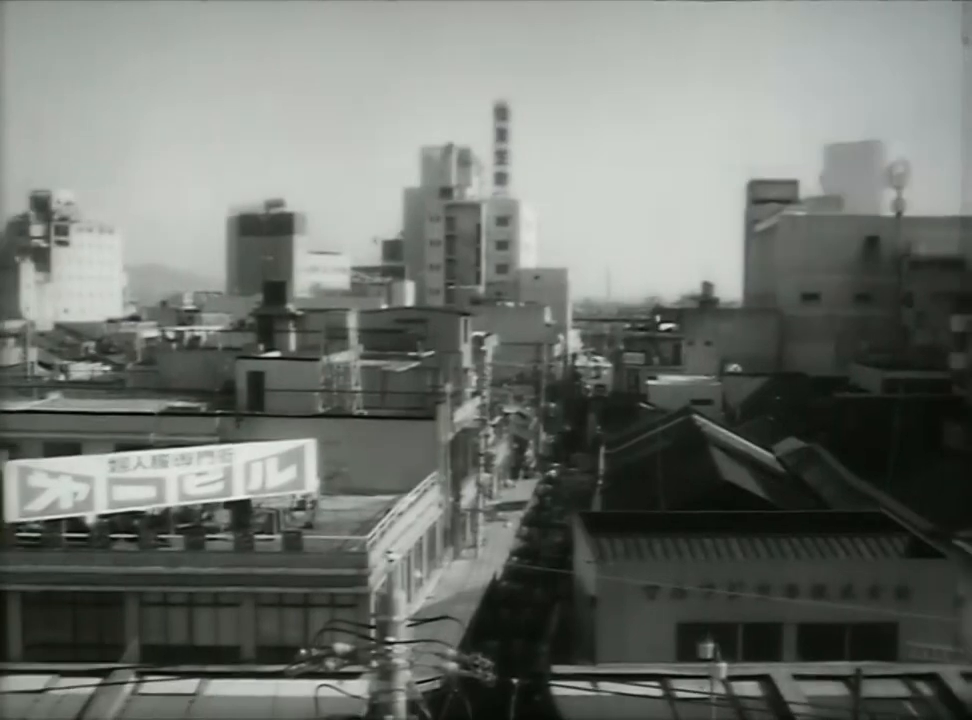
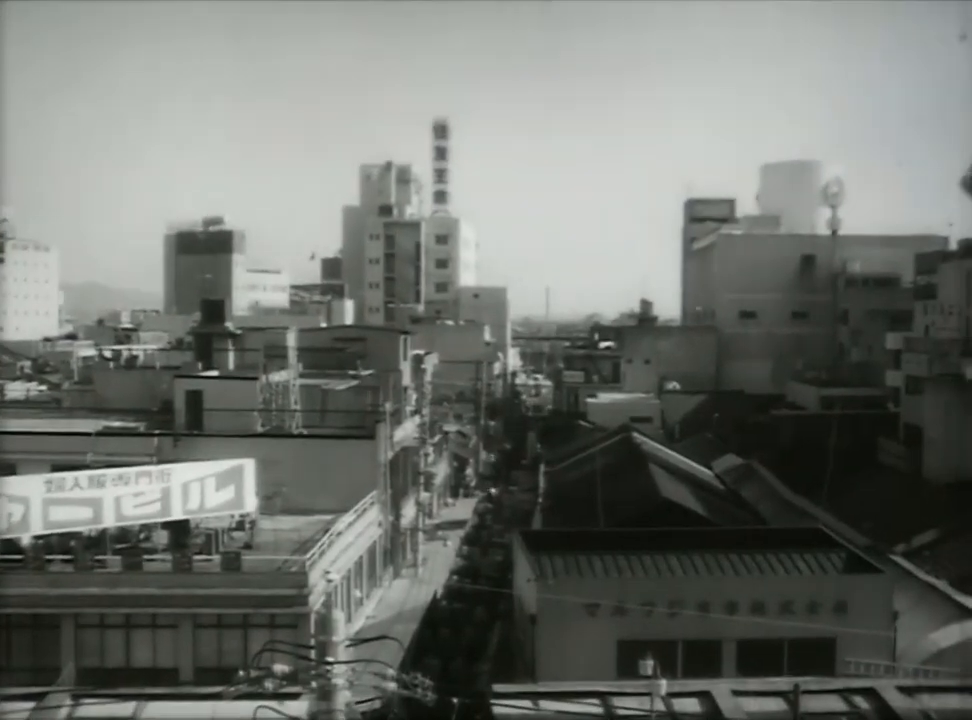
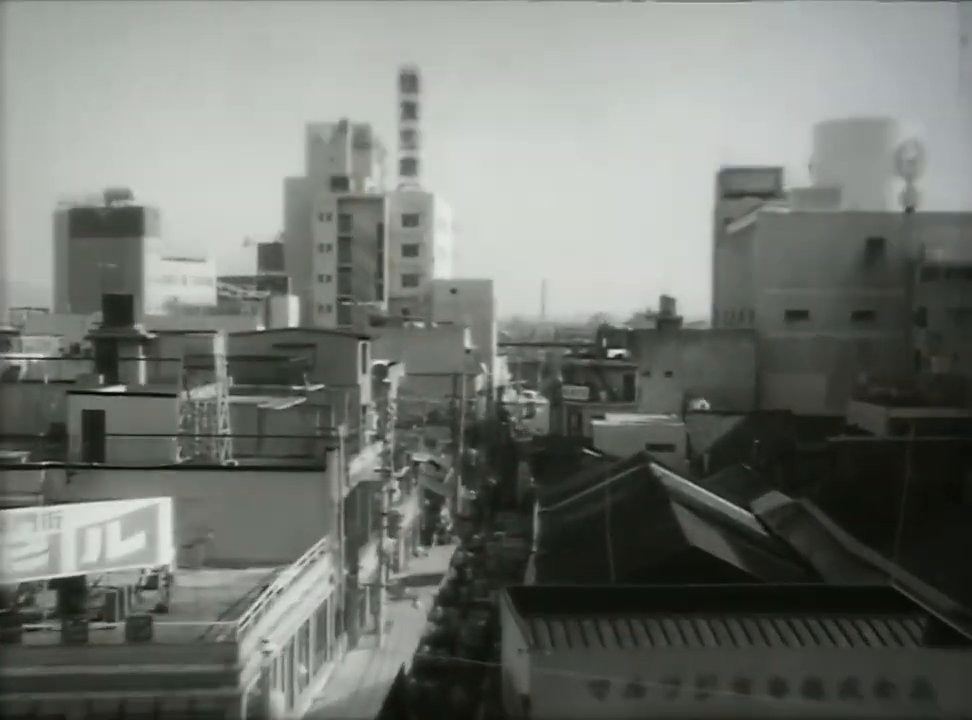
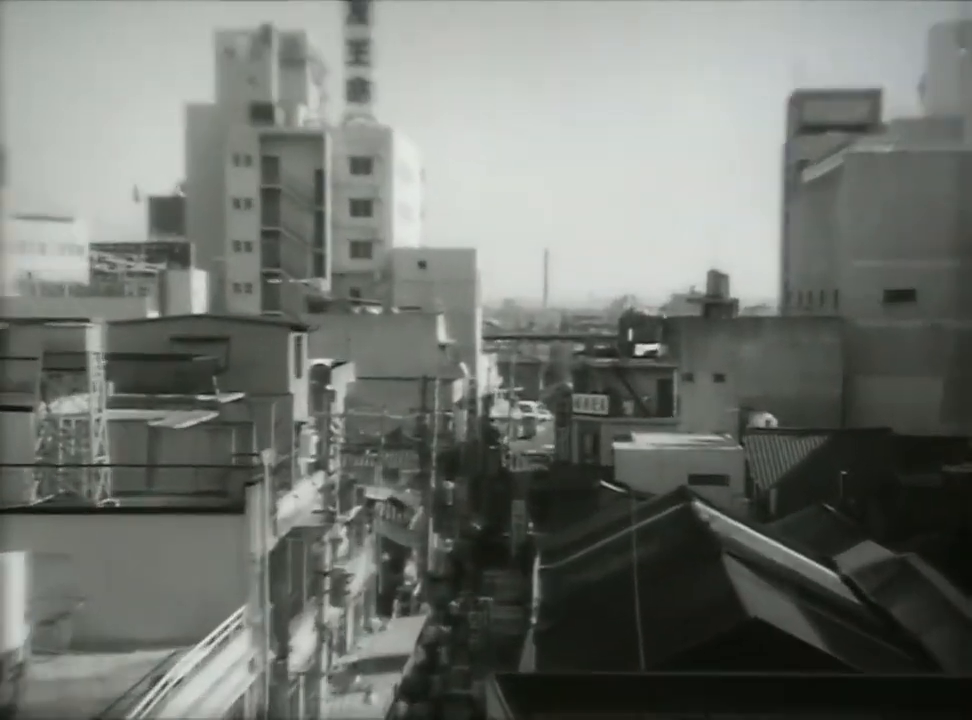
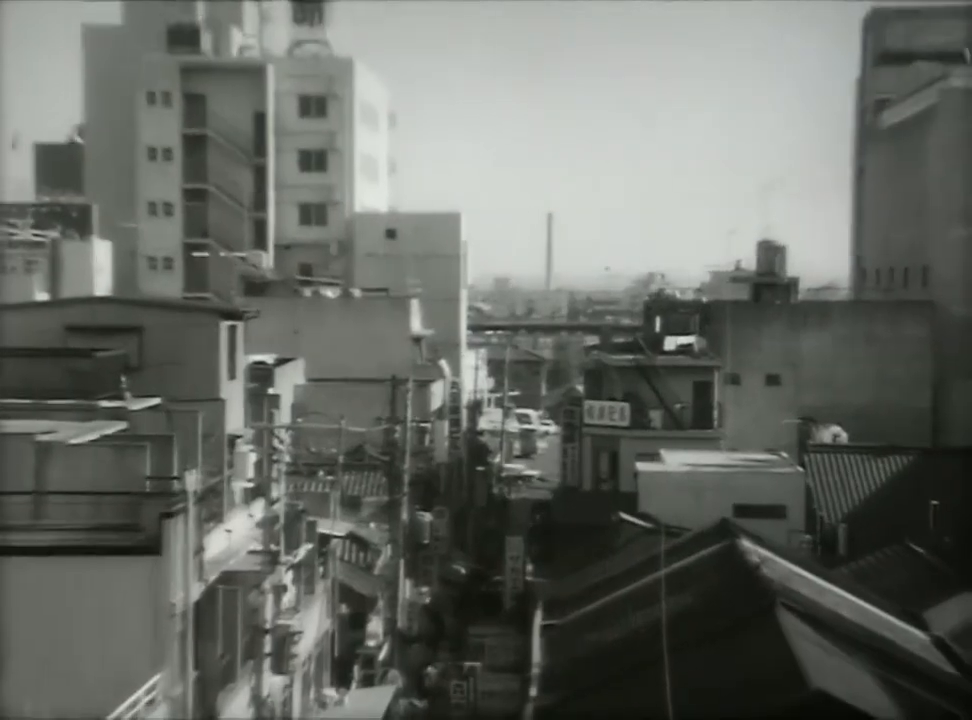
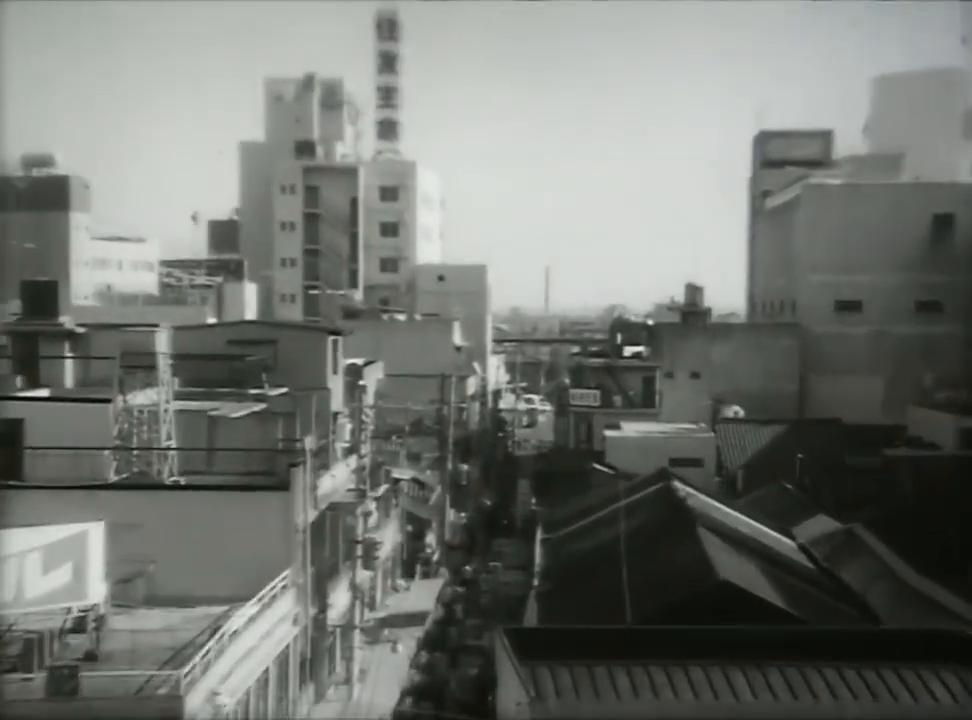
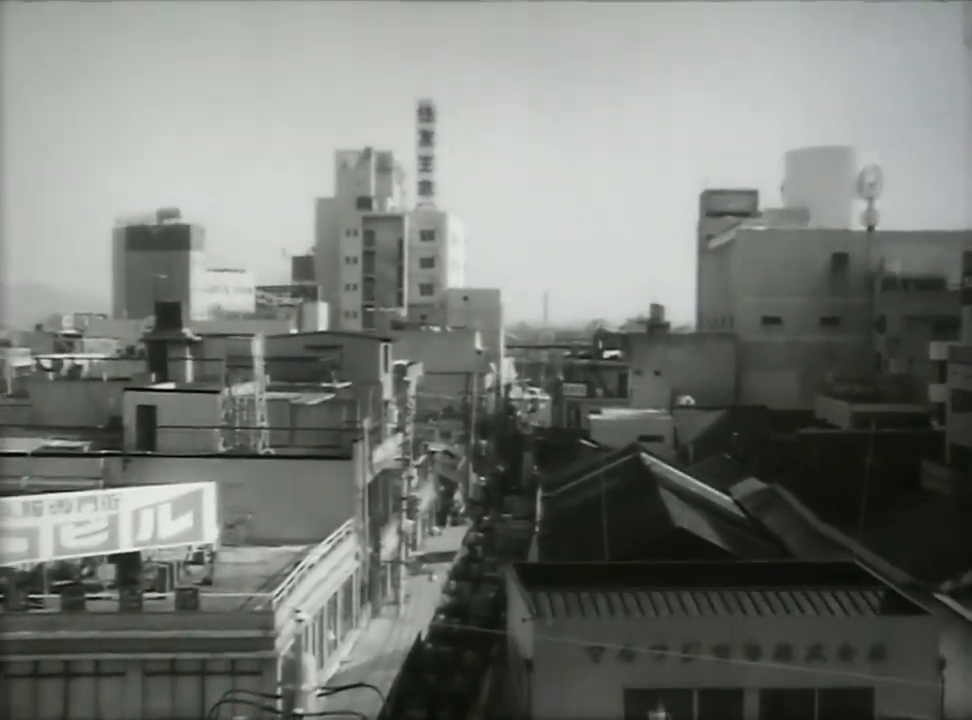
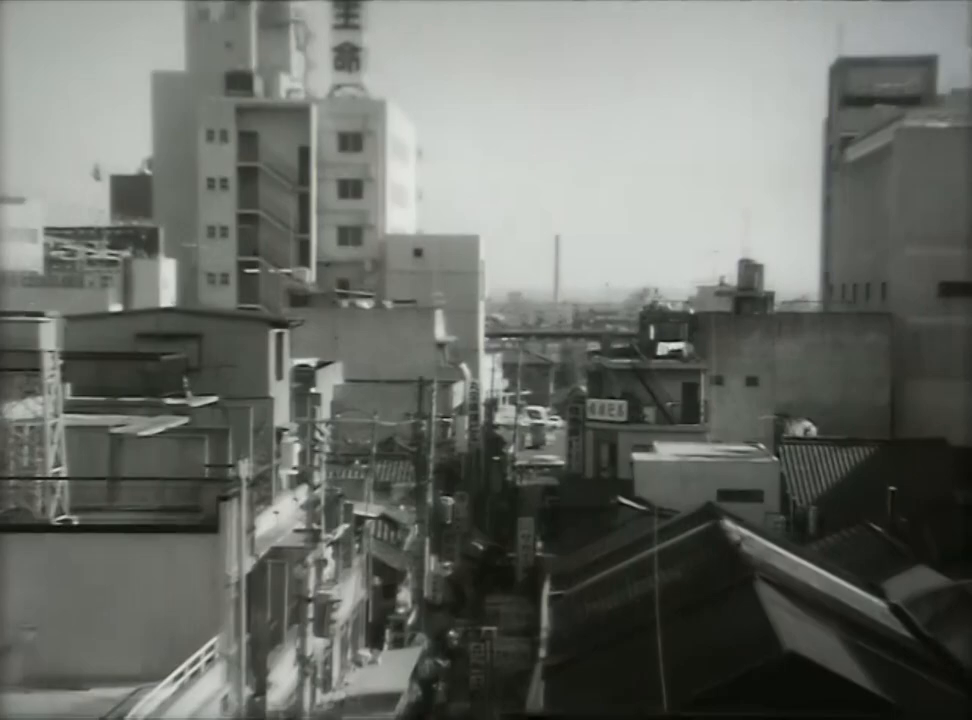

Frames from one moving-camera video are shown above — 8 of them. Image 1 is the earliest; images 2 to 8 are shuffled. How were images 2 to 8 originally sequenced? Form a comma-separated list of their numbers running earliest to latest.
2, 7, 3, 6, 4, 8, 5
